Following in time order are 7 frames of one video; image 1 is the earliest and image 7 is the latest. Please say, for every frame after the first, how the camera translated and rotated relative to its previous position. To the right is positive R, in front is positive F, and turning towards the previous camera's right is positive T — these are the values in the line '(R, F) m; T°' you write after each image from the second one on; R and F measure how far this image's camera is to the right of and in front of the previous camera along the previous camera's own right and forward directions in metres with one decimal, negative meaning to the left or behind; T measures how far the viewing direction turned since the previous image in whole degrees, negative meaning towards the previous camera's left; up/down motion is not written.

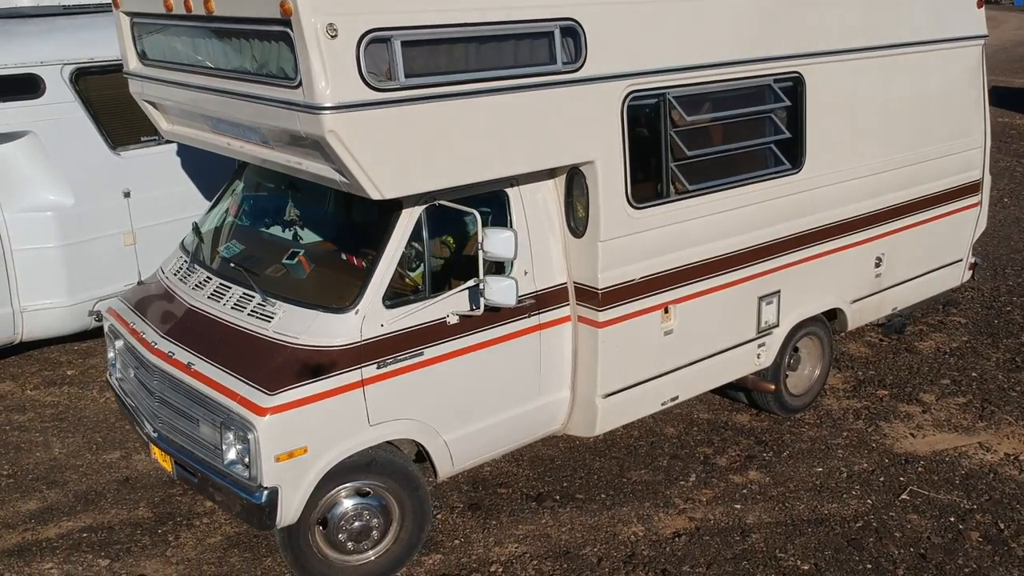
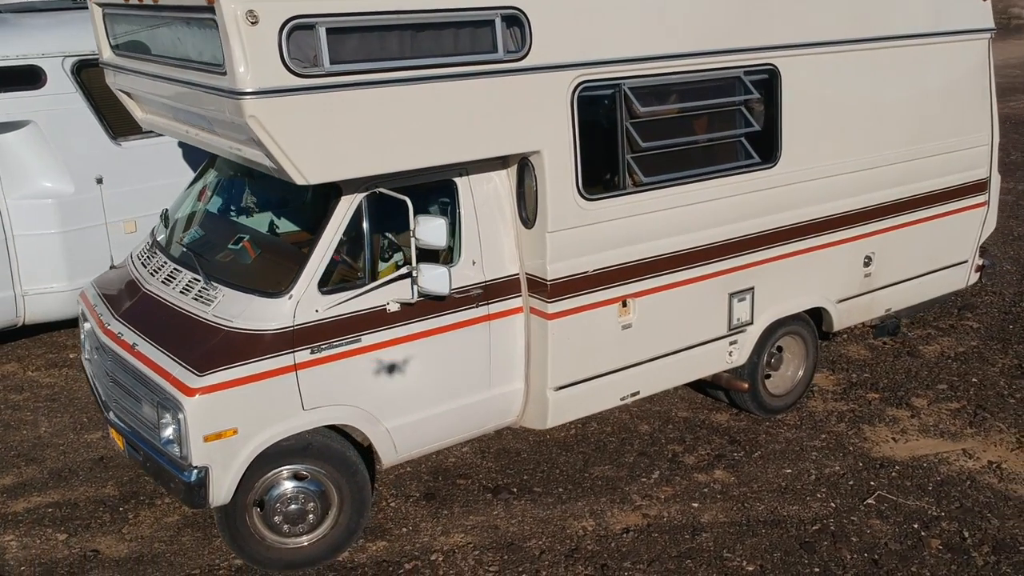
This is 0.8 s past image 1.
(+0.6, 0.0) m; -4°
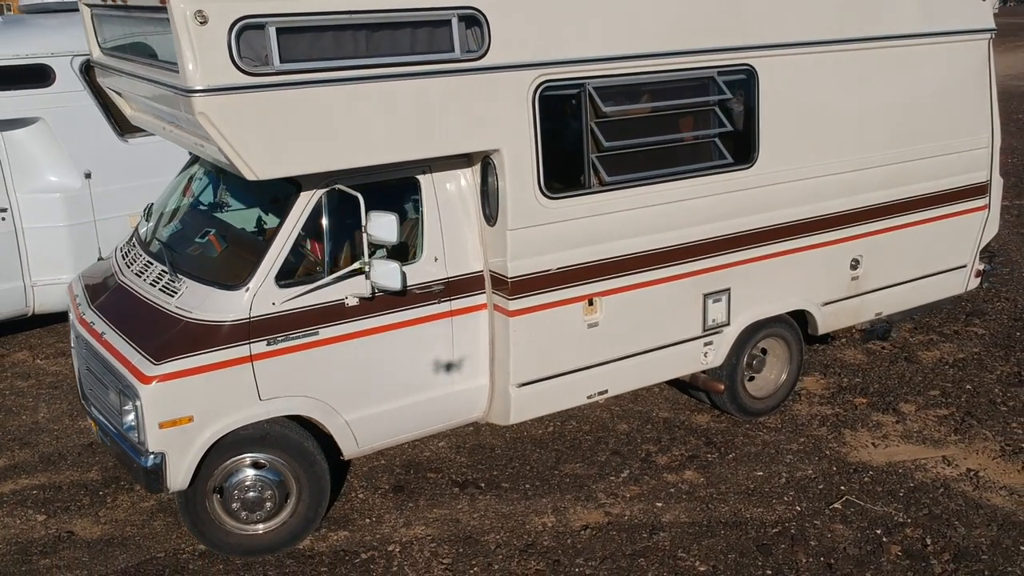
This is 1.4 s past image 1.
(+0.5, 0.0) m; -3°
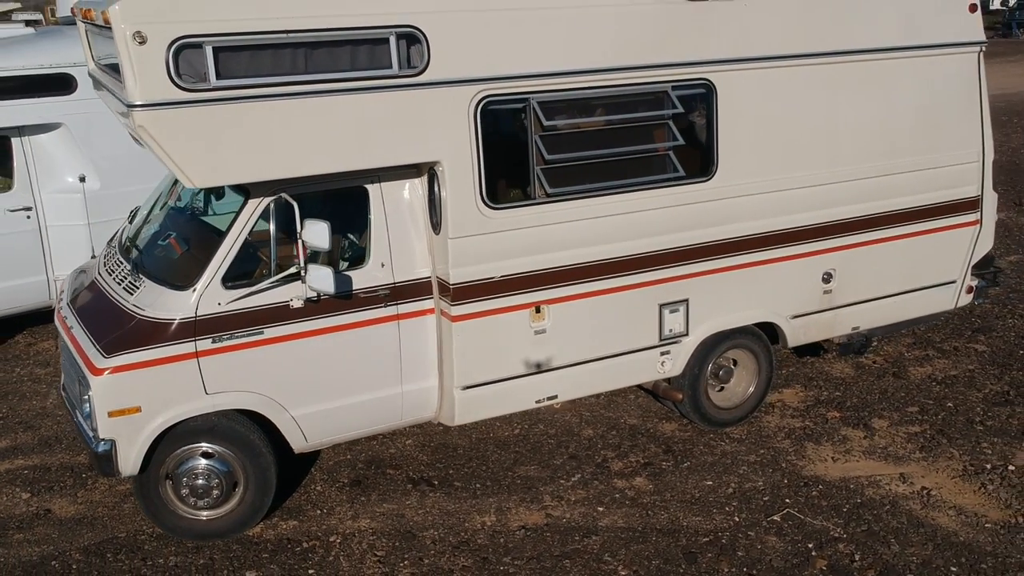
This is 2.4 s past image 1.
(+0.8, -0.1) m; -5°
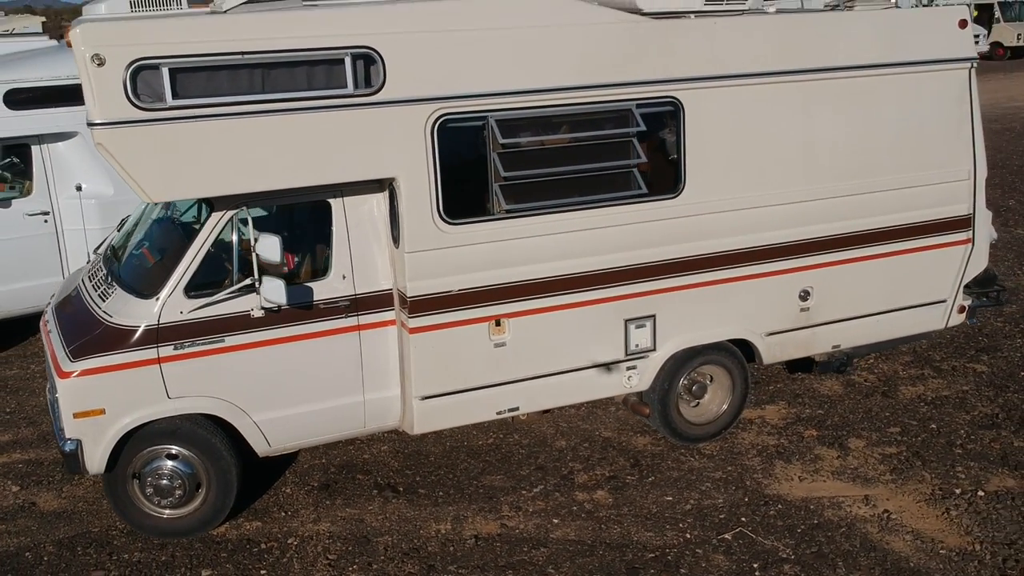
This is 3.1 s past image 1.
(+0.6, -0.1) m; -4°
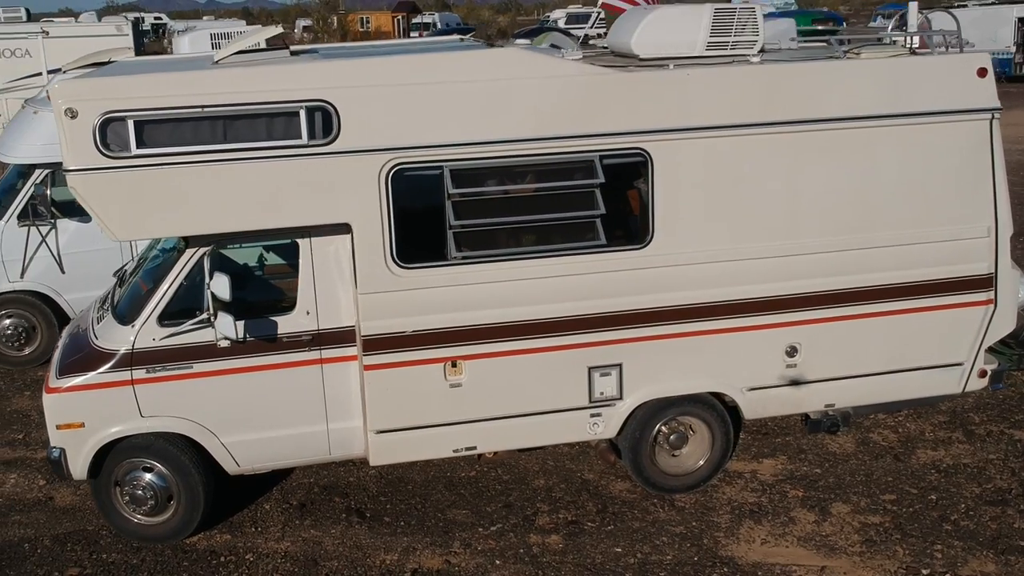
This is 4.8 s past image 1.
(+1.3, 0.0) m; -10°
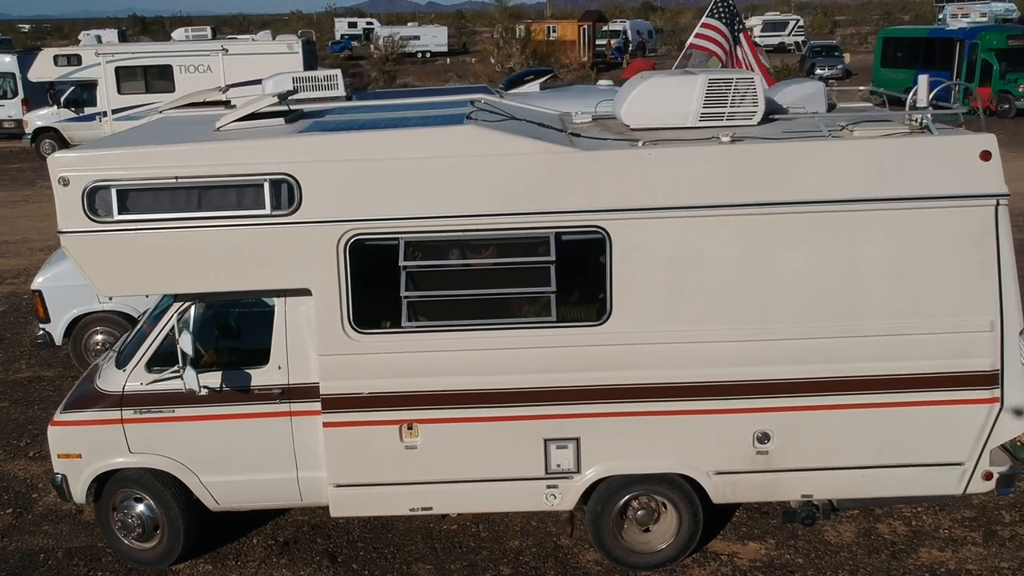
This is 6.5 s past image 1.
(+1.4, 0.0) m; -11°
